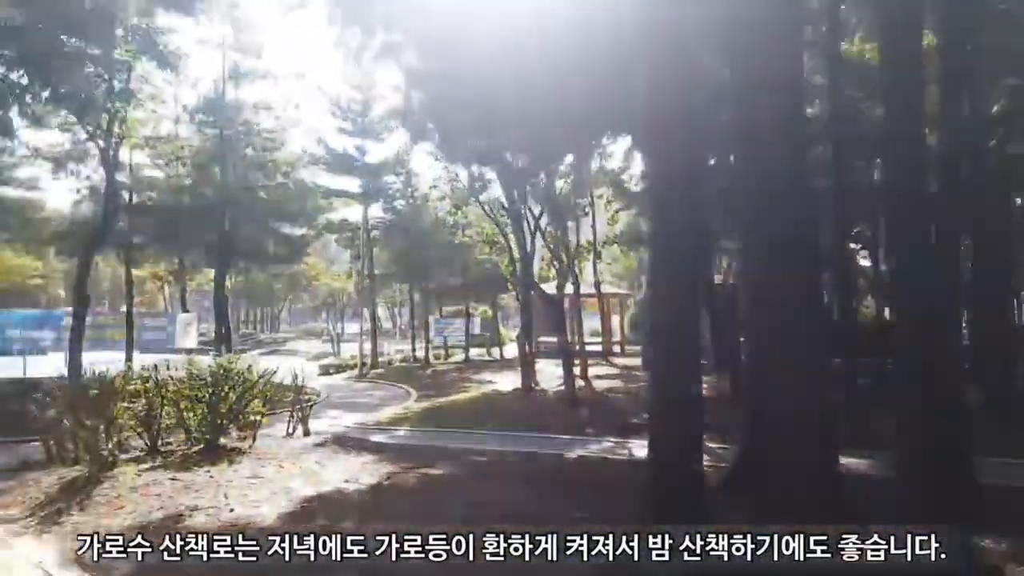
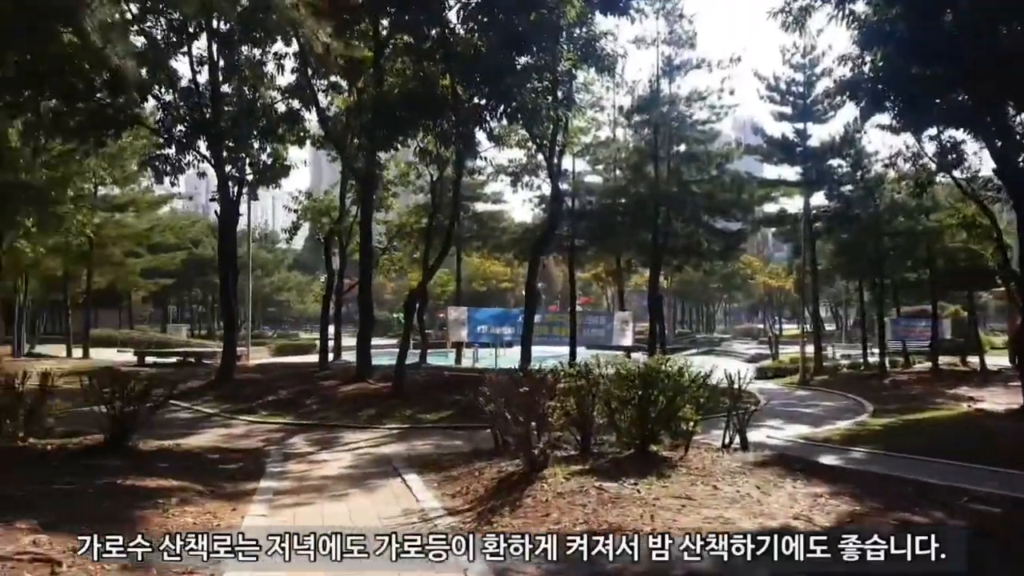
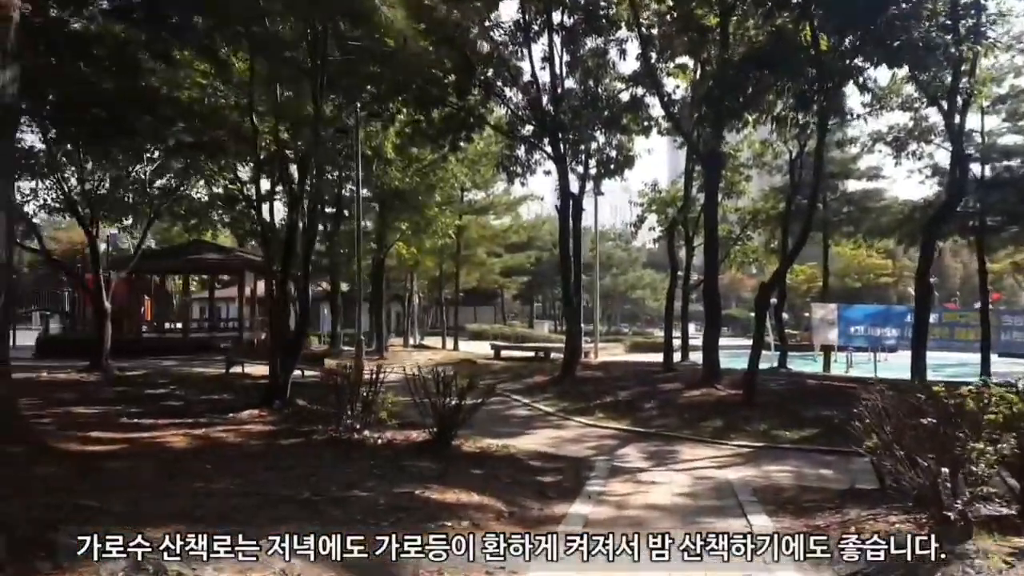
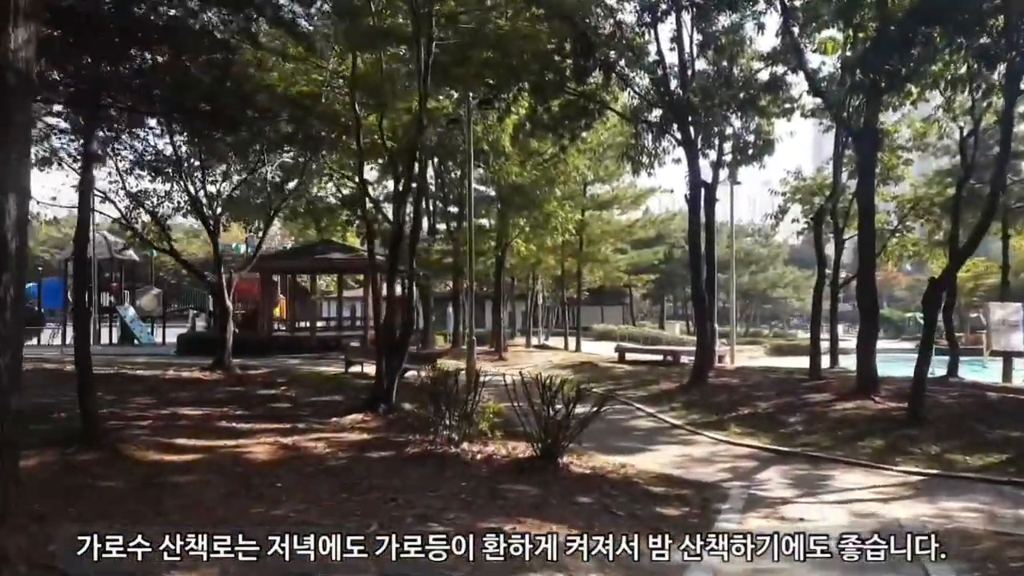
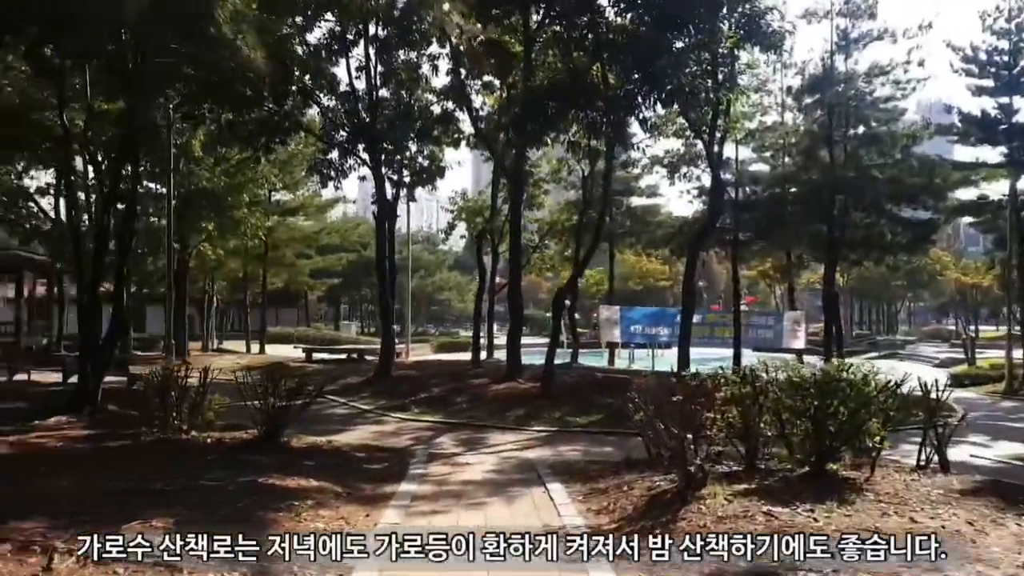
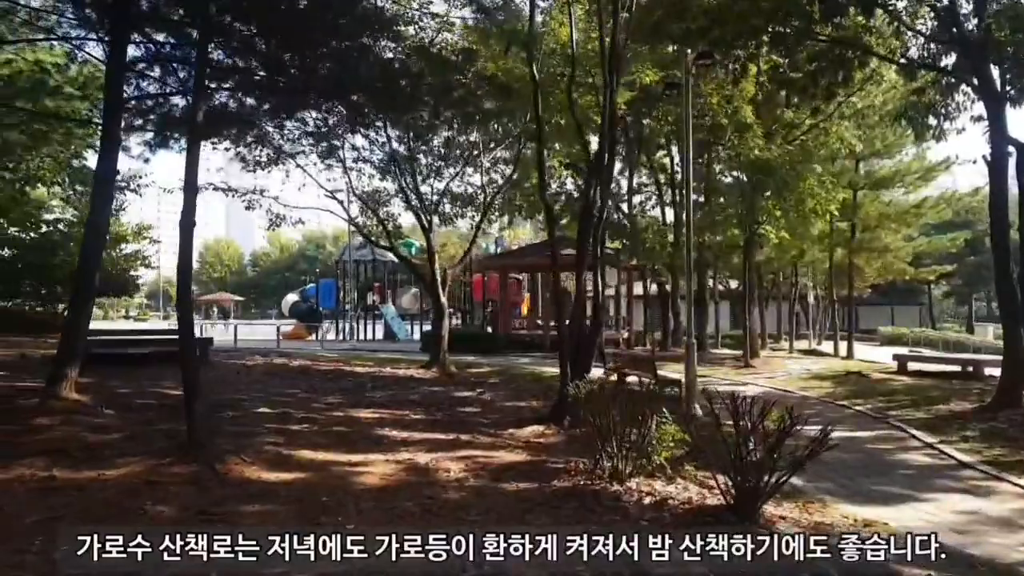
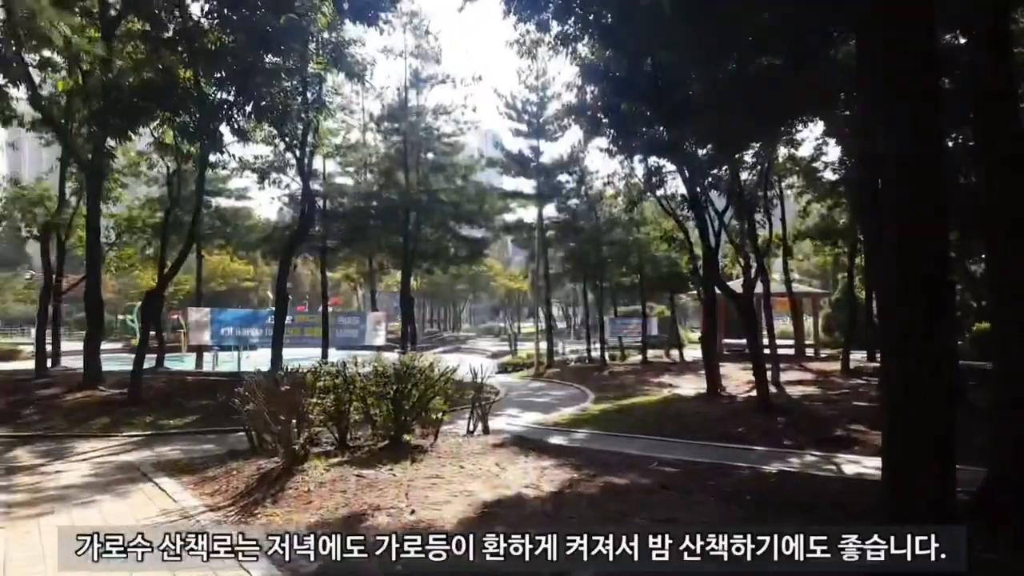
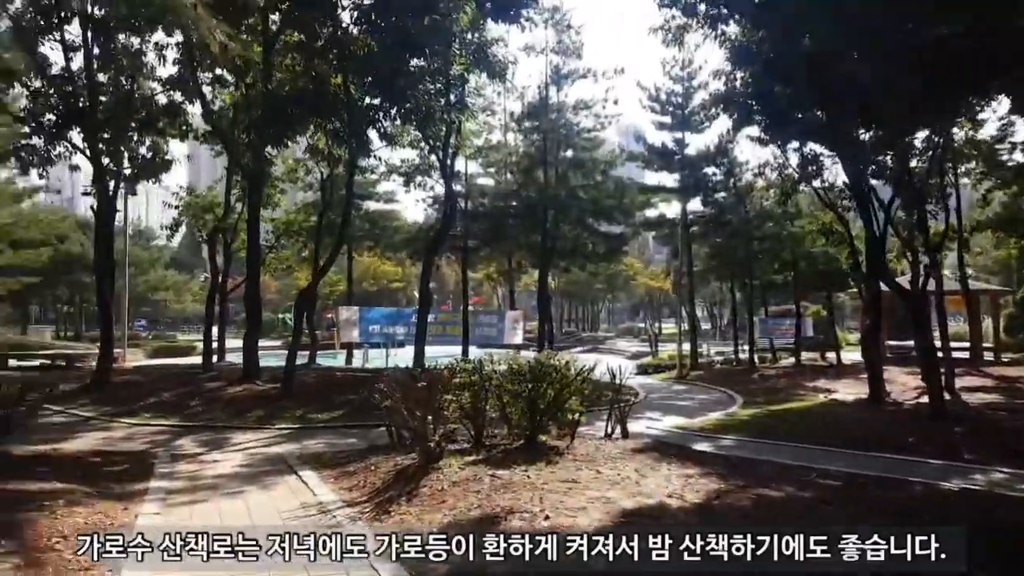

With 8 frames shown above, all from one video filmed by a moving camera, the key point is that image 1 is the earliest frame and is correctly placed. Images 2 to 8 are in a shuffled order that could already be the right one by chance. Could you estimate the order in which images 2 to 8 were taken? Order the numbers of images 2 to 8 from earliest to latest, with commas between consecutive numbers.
7, 8, 2, 5, 3, 4, 6
